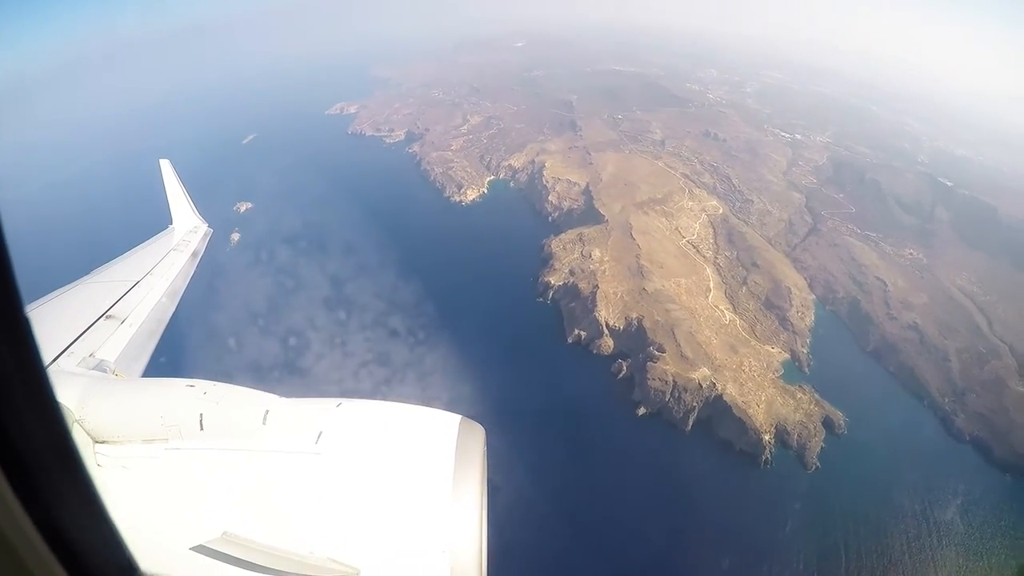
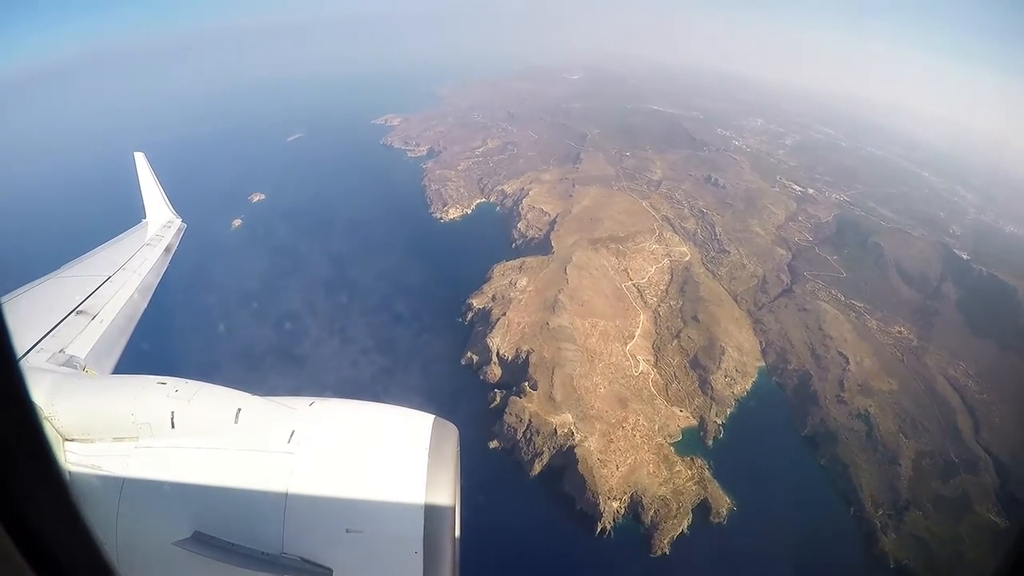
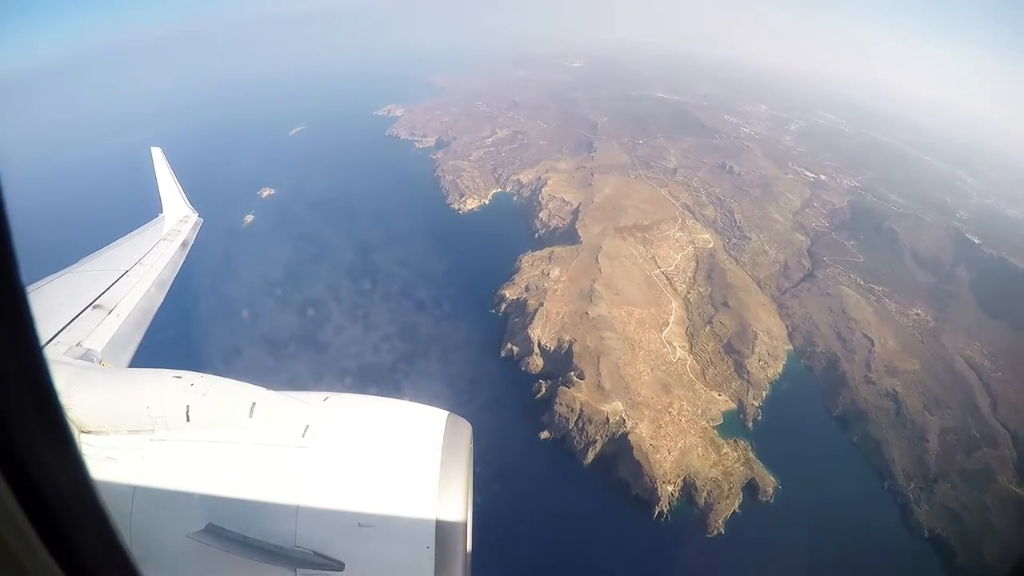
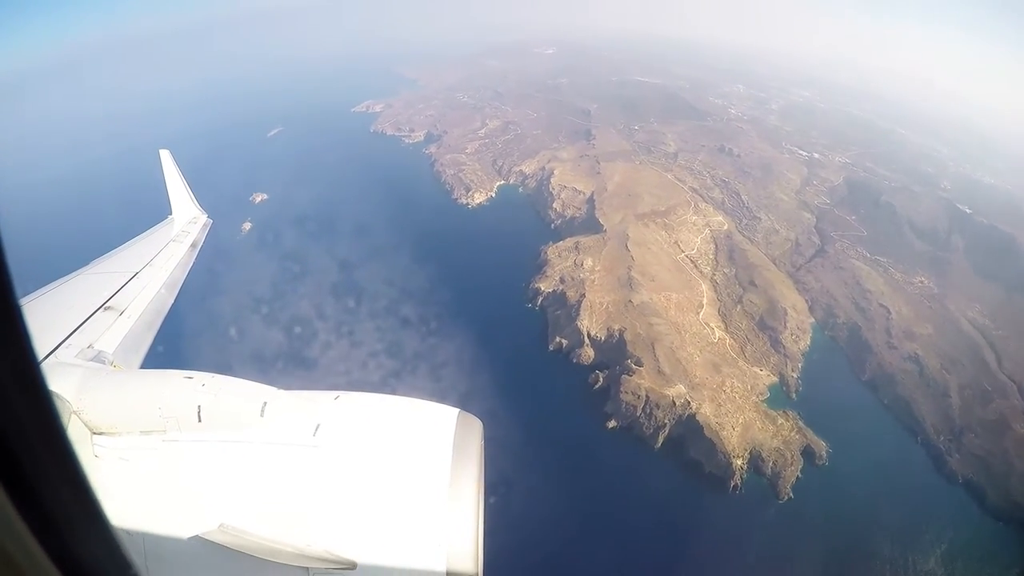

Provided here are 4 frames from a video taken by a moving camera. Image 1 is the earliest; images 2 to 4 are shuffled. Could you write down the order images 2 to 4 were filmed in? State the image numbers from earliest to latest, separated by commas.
4, 3, 2
